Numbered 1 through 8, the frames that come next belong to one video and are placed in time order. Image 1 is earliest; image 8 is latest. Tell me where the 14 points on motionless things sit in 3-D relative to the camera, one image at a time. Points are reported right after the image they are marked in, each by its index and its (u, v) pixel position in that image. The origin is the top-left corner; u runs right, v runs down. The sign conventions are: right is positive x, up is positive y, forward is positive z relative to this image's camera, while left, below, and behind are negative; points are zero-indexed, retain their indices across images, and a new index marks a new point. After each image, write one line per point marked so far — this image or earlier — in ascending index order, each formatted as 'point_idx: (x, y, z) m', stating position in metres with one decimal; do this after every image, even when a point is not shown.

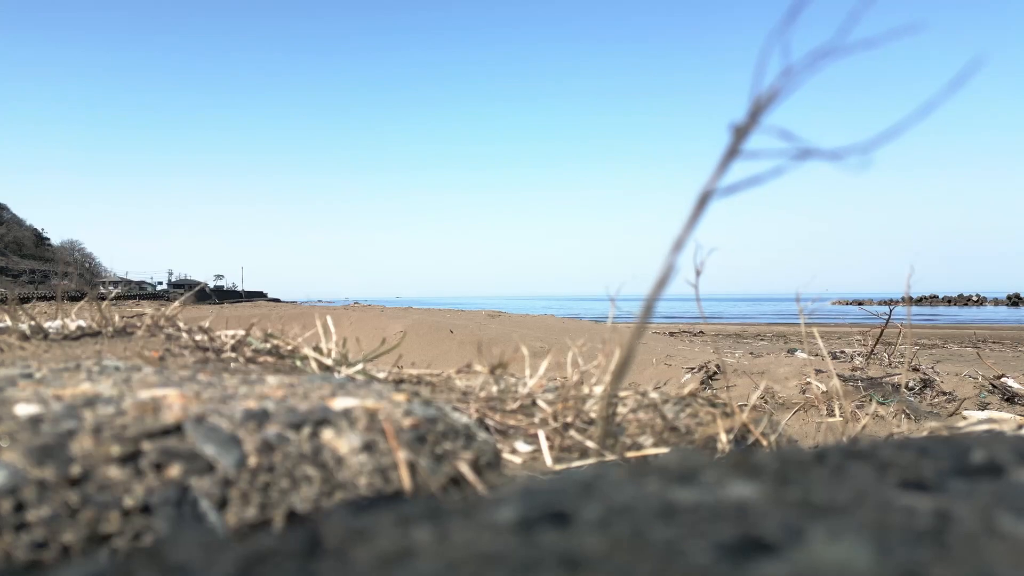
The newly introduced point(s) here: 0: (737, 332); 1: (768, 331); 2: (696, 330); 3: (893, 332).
0: (+3.6, -0.8, +9.3) m
1: (+4.1, -0.8, +9.2) m
2: (+2.8, -0.7, +8.8) m
3: (+3.9, -0.6, +5.9) m
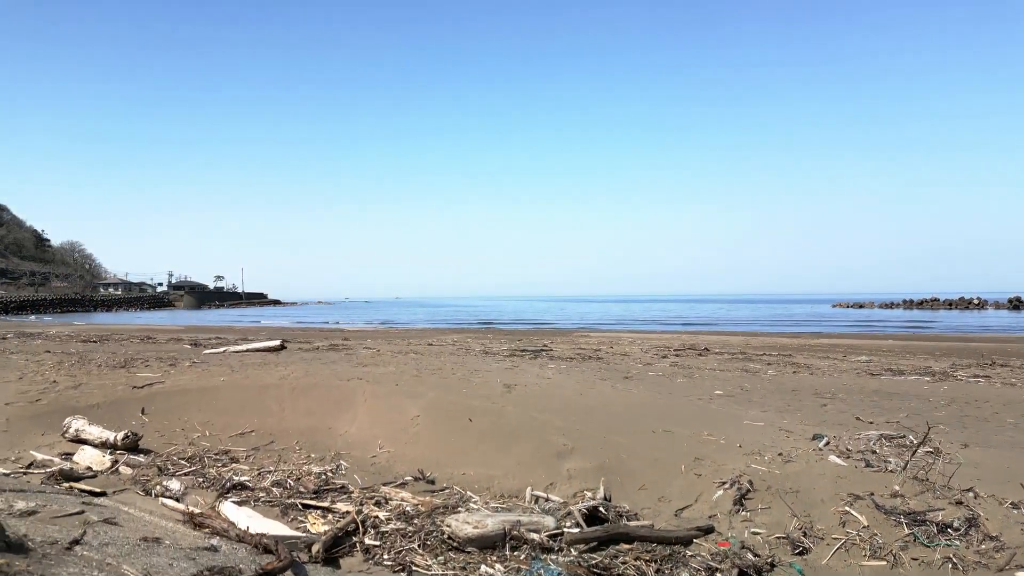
0: (+3.7, -1.0, +9.2) m
1: (+4.2, -1.0, +9.2) m
2: (+2.9, -1.0, +8.7) m
3: (+3.9, -0.8, +5.9) m
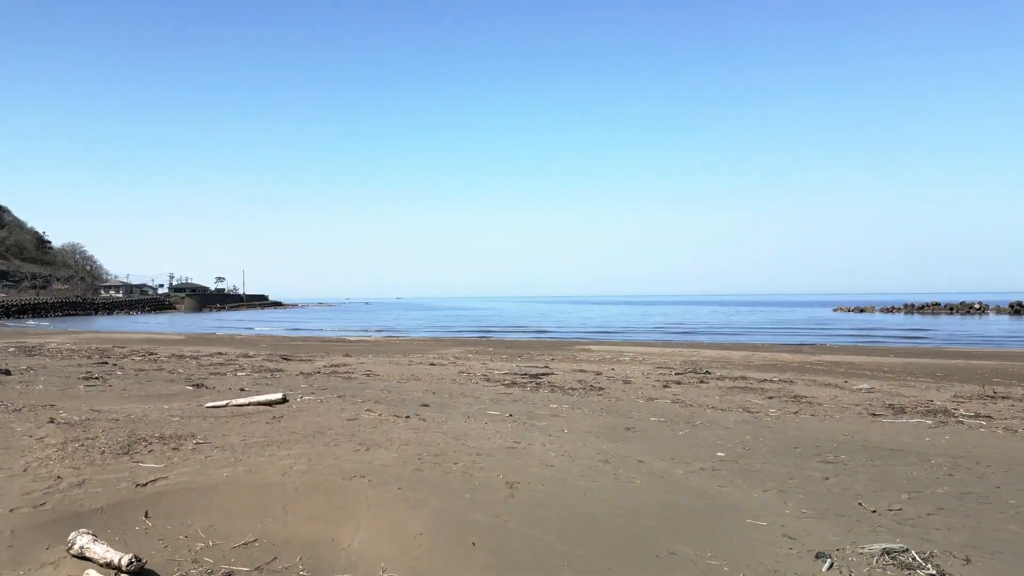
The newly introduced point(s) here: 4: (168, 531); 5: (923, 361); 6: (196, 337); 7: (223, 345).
0: (+3.7, -1.3, +9.2) m
1: (+4.2, -1.3, +9.2) m
2: (+2.9, -1.3, +8.7) m
3: (+4.0, -1.1, +5.9) m
4: (-1.0, -0.7, +1.7) m
5: (+7.5, -1.4, +10.5) m
6: (-10.8, -1.7, +19.3) m
7: (-8.2, -1.6, +16.1) m
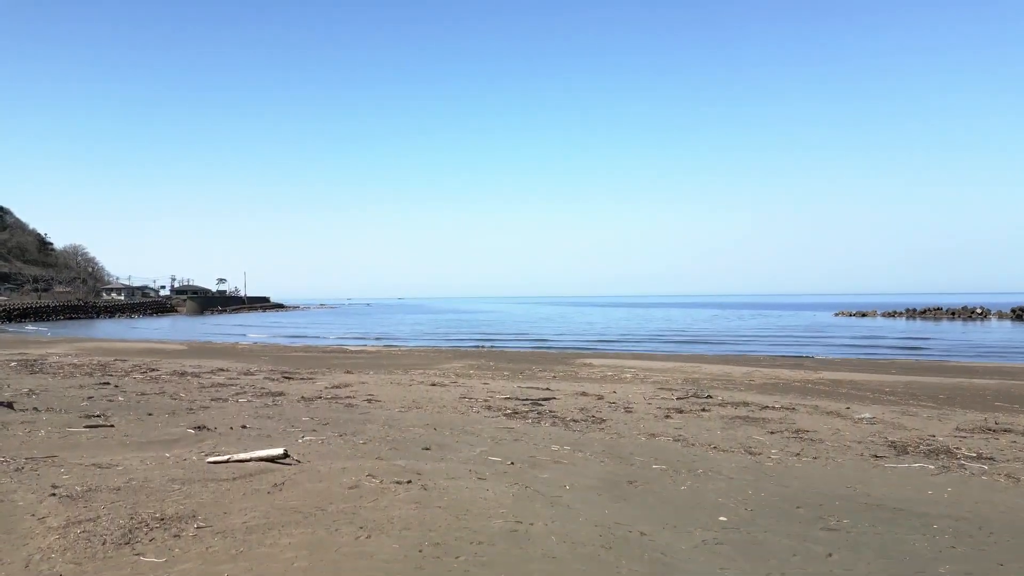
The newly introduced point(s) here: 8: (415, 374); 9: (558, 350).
0: (+3.7, -1.7, +9.2) m
1: (+4.2, -1.7, +9.2) m
2: (+2.9, -1.6, +8.7) m
3: (+4.0, -1.4, +5.9) m
4: (-1.0, -1.0, +1.7) m
5: (+7.5, -1.7, +10.5) m
6: (-10.7, -2.0, +19.3) m
7: (-8.2, -2.0, +16.1) m
8: (-1.9, -1.7, +11.1) m
9: (+1.3, -1.8, +16.7) m
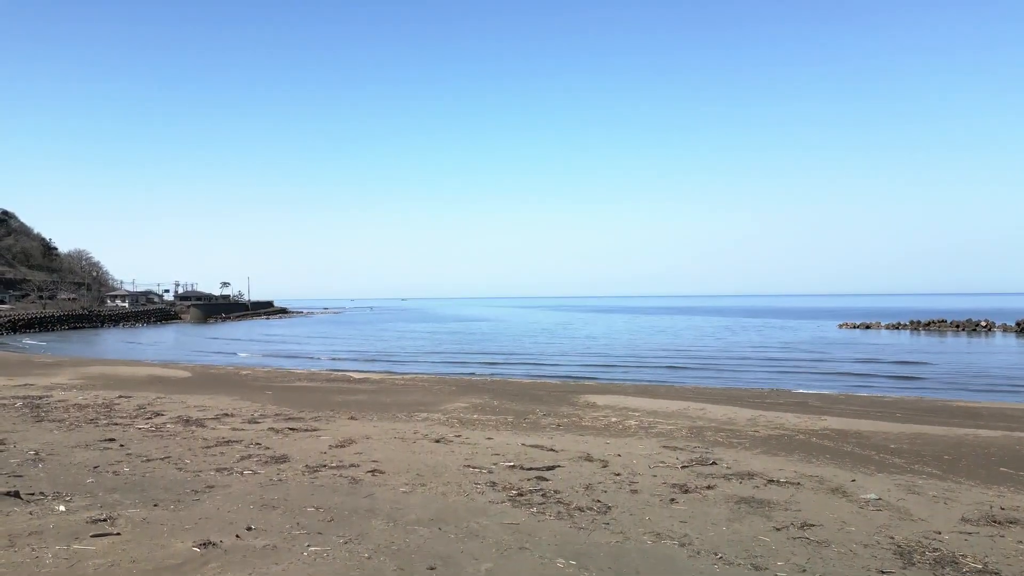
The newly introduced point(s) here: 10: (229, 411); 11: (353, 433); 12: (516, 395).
0: (+3.8, -2.6, +9.2) m
1: (+4.3, -2.5, +9.2) m
2: (+3.0, -2.5, +8.7) m
3: (+4.0, -2.3, +5.8) m
4: (-1.0, -1.9, +1.7) m
5: (+7.6, -2.6, +10.4) m
6: (-10.6, -3.0, +19.4) m
7: (-8.1, -2.9, +16.2) m
8: (-1.8, -2.6, +11.1) m
9: (+1.4, -2.7, +16.7) m
10: (-6.0, -2.6, +12.1) m
11: (-2.7, -2.5, +9.8) m
12: (+0.1, -2.7, +14.5) m
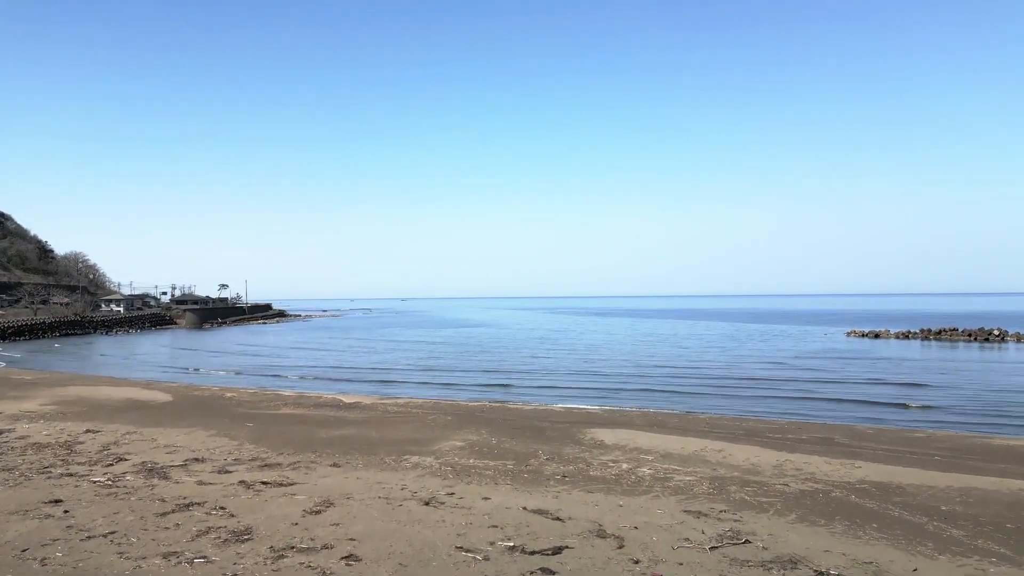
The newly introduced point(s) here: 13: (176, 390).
0: (+3.8, -3.1, +8.1) m
1: (+4.3, -3.1, +8.0) m
2: (+3.0, -3.1, +7.6) m
3: (+4.0, -2.9, +4.7) m
4: (-1.0, -2.5, +0.5) m
5: (+7.6, -3.1, +9.3) m
6: (-10.6, -3.5, +18.2) m
7: (-8.1, -3.4, +15.1) m
8: (-1.8, -3.2, +10.0) m
9: (+1.4, -3.3, +15.6) m
10: (-6.0, -3.2, +11.0) m
11: (-2.7, -3.1, +8.7) m
12: (+0.1, -3.3, +13.3) m
13: (-11.7, -3.5, +20.0) m
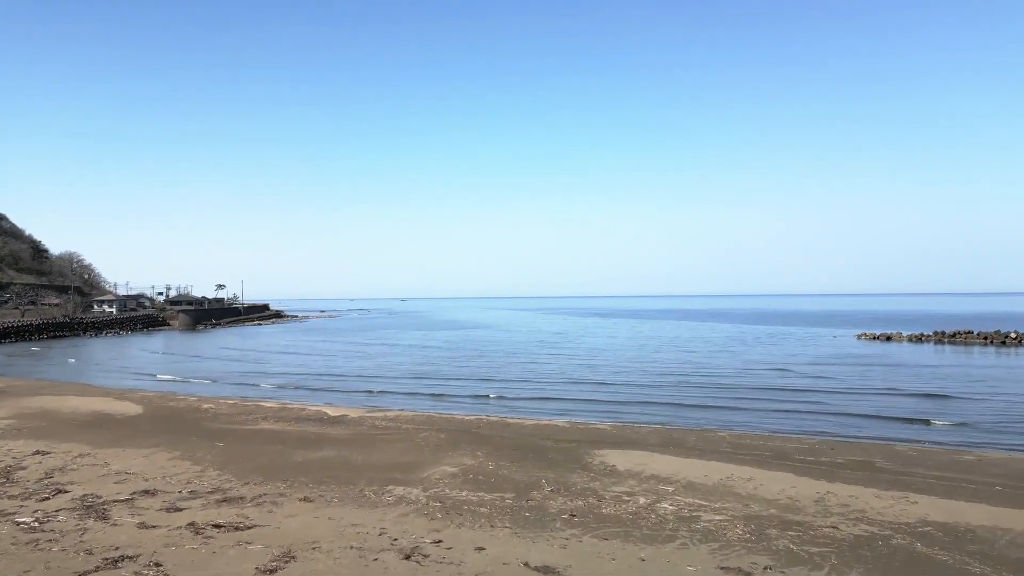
0: (+3.8, -3.2, +6.7) m
1: (+4.2, -3.2, +6.6) m
2: (+3.0, -3.1, +6.2) m
3: (+4.0, -3.0, +3.3) m
4: (-1.0, -2.6, -0.9) m
5: (+7.6, -3.2, +7.9) m
6: (-10.6, -3.6, +16.8) m
7: (-8.1, -3.5, +13.6) m
8: (-1.8, -3.2, +8.6) m
9: (+1.4, -3.4, +14.2) m
10: (-6.0, -3.3, +9.5) m
11: (-2.7, -3.2, +7.3) m
12: (+0.1, -3.4, +11.9) m
13: (-11.7, -3.6, +18.6) m
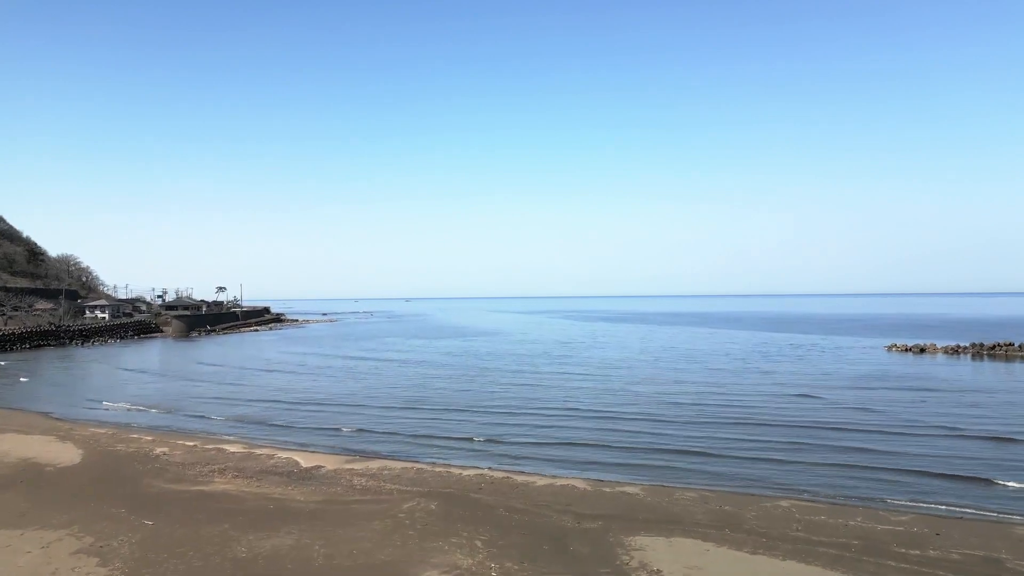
0: (+3.9, -3.8, +3.9) m
1: (+4.4, -3.8, +3.8) m
2: (+3.1, -3.8, +3.4) m
3: (+4.1, -3.6, +0.5) m
4: (-0.9, -3.2, -3.6) m
5: (+7.7, -3.9, +5.1) m
6: (-10.4, -4.2, +14.1) m
7: (-7.9, -4.2, +10.9) m
8: (-1.7, -3.9, +5.8) m
9: (+1.6, -4.0, +11.4) m
10: (-5.8, -3.9, +6.8) m
11: (-2.6, -3.8, +4.5) m
12: (+0.2, -4.0, +9.2) m
13: (-11.5, -4.2, +15.9) m
